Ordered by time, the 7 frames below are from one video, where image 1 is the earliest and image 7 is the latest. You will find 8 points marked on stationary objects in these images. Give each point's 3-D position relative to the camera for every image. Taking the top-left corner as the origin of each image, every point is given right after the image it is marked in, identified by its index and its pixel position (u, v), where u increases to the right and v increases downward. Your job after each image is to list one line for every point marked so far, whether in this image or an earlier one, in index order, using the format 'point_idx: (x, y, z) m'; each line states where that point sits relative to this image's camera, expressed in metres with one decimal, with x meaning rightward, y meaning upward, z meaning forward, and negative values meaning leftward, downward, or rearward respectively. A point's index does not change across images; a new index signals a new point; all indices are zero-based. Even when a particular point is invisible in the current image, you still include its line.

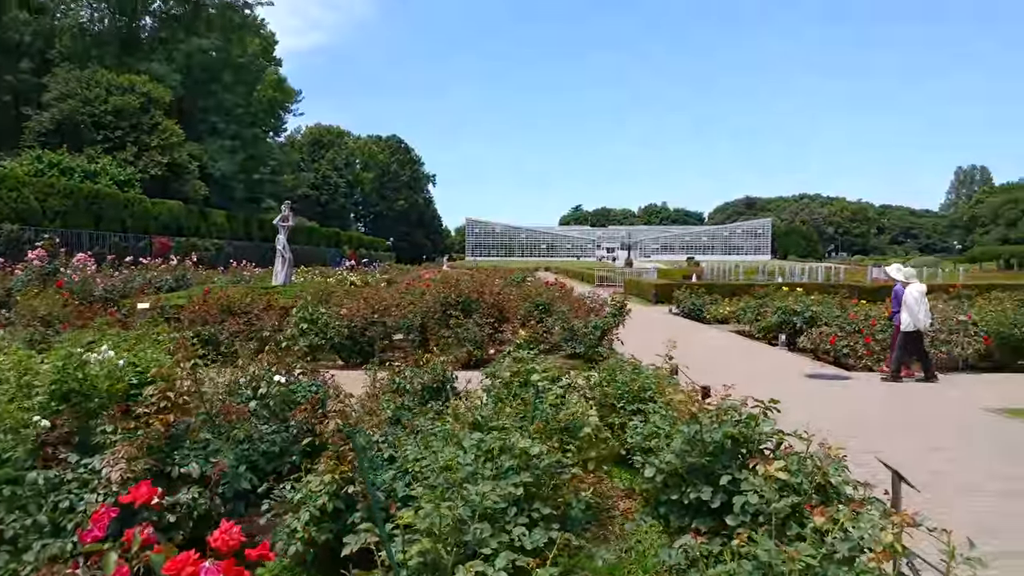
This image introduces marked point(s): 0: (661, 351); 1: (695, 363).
0: (+2.5, -1.2, +12.8) m
1: (+2.7, -1.2, +11.4) m
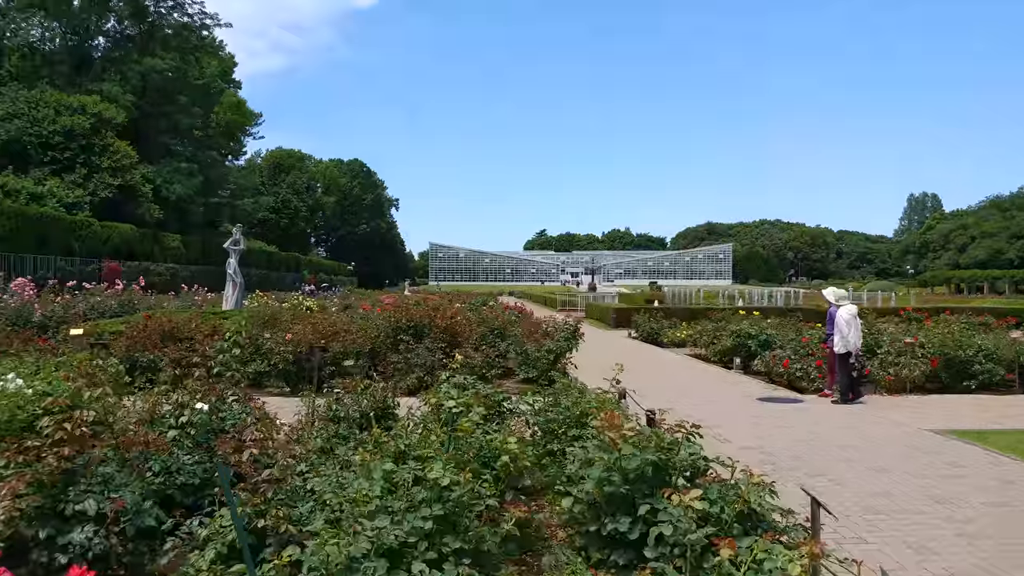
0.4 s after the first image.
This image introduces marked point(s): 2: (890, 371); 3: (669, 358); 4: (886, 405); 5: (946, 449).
0: (+1.7, -1.5, +12.7) m
1: (+2.0, -1.5, +11.3) m
2: (+5.7, -1.3, +11.4) m
3: (+3.4, -1.6, +16.3) m
4: (+4.9, -1.5, +9.9) m
5: (+4.0, -1.5, +7.0) m
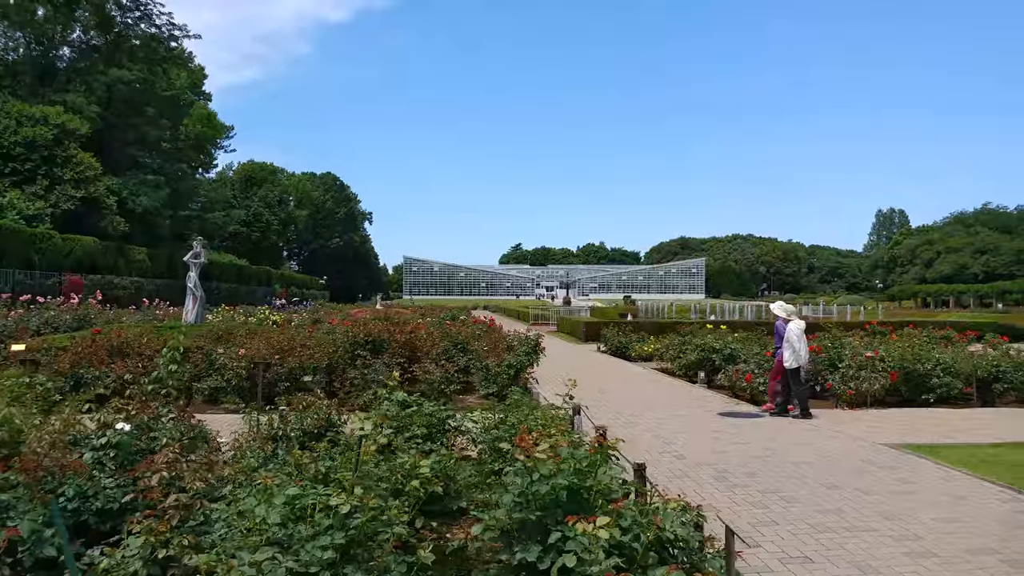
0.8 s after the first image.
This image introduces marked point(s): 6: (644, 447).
0: (+1.1, -1.8, +12.5) m
1: (+1.4, -1.7, +11.2) m
2: (+5.1, -1.5, +11.4) m
3: (+2.6, -1.9, +16.3) m
4: (+4.3, -1.7, +9.8) m
5: (+3.6, -1.6, +7.0) m
6: (+1.4, -1.7, +8.0) m
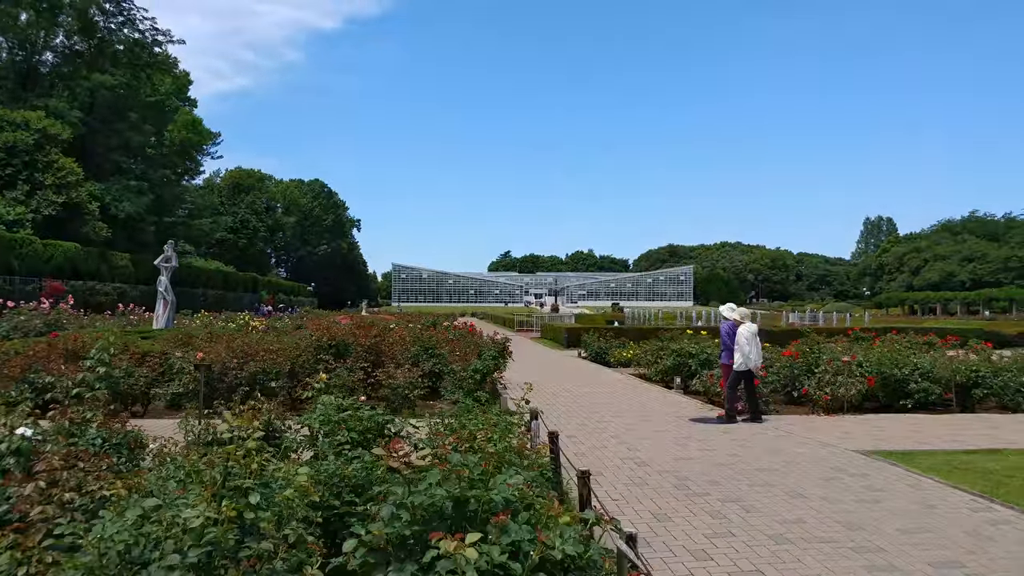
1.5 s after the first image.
0: (+0.6, -1.8, +12.2) m
1: (+1.0, -1.8, +10.9) m
2: (+4.7, -1.5, +11.2) m
3: (+2.1, -2.0, +16.0) m
4: (+3.9, -1.7, +9.6) m
5: (+3.2, -1.6, +6.7) m
6: (+0.9, -1.7, +7.7) m
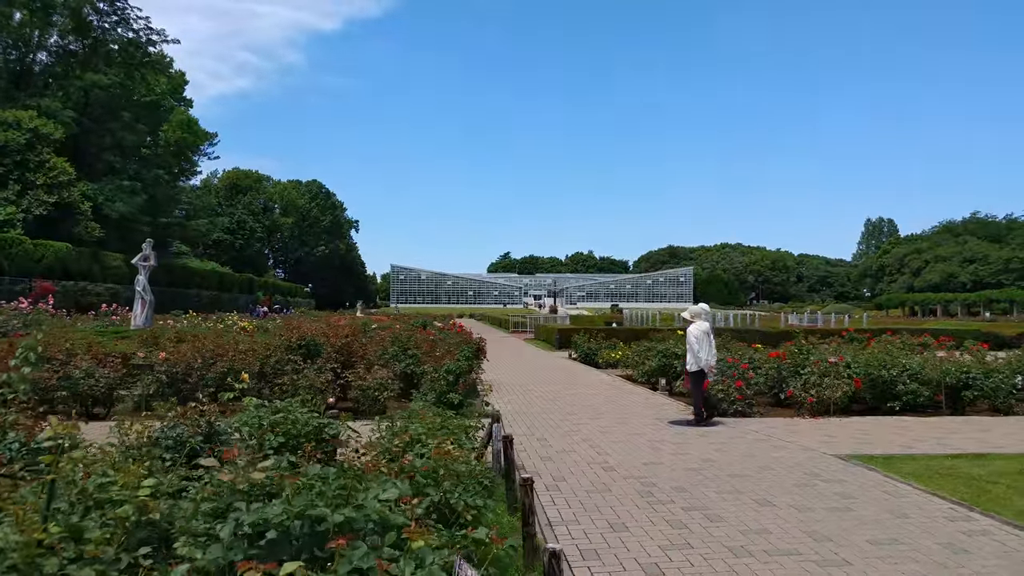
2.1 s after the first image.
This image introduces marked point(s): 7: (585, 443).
0: (+0.2, -1.8, +11.9) m
1: (+0.6, -1.8, +10.6) m
2: (+4.3, -1.5, +10.9) m
3: (+1.7, -1.9, +15.6) m
4: (+3.5, -1.7, +9.3) m
5: (+2.8, -1.6, +6.4) m
6: (+0.6, -1.7, +7.4) m
7: (+0.8, -1.7, +8.1) m
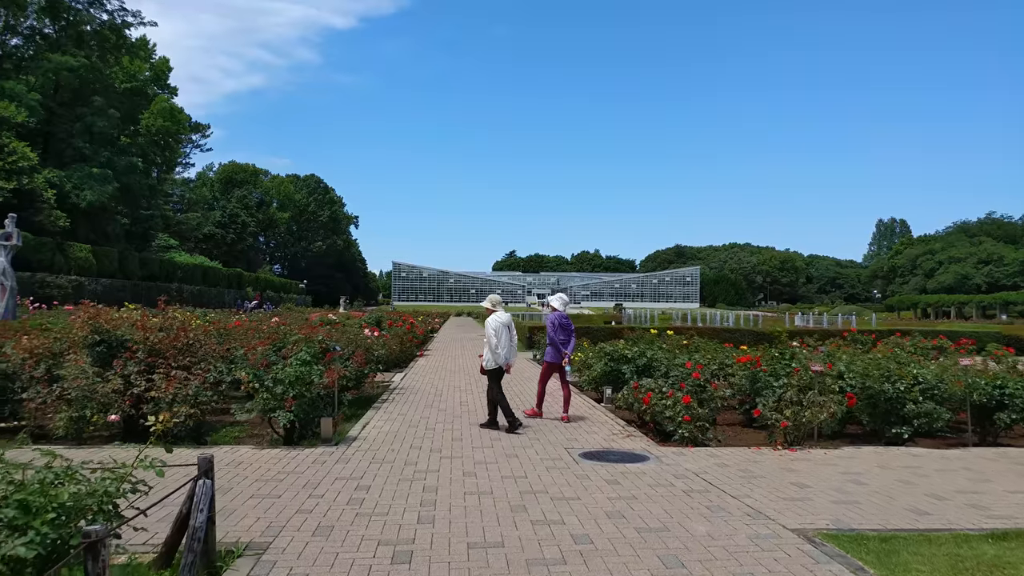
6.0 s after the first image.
0: (-1.1, -1.6, +9.1) m
1: (-0.8, -1.5, +7.8) m
2: (+2.9, -1.3, +8.0) m
3: (+0.4, -1.7, +12.8) m
4: (+2.1, -1.5, +6.4) m
5: (+1.4, -1.4, +3.5) m
6: (-0.8, -1.4, +4.6) m
7: (-0.6, -1.5, +5.3) m
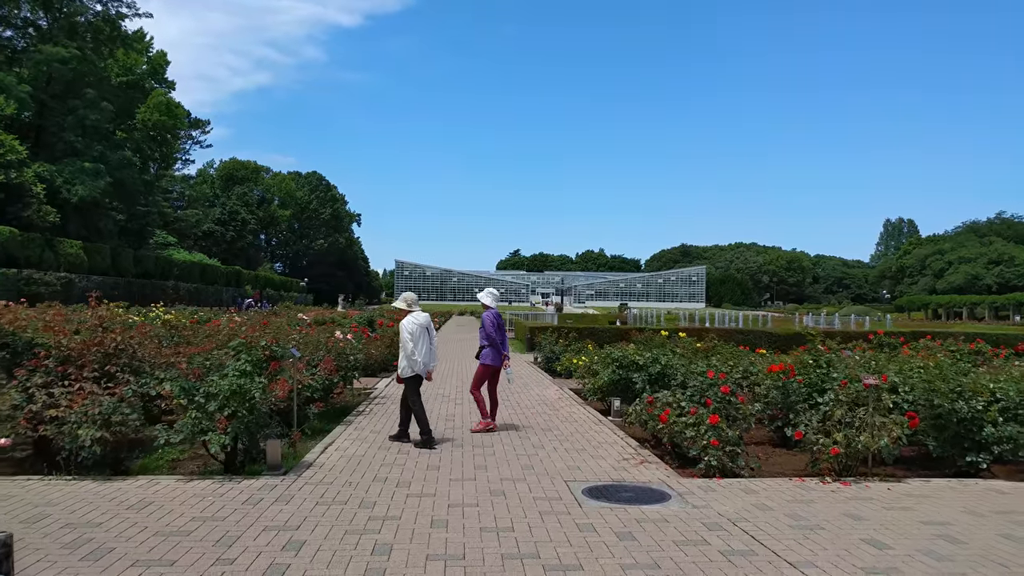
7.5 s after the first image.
0: (-1.2, -1.5, +7.7) m
1: (-0.9, -1.5, +6.4) m
2: (+2.8, -1.3, +6.6) m
3: (+0.3, -1.7, +11.4) m
4: (+2.0, -1.5, +5.0) m
5: (+1.3, -1.4, +2.1) m
6: (-0.9, -1.4, +3.2) m
7: (-0.7, -1.4, +3.9) m
